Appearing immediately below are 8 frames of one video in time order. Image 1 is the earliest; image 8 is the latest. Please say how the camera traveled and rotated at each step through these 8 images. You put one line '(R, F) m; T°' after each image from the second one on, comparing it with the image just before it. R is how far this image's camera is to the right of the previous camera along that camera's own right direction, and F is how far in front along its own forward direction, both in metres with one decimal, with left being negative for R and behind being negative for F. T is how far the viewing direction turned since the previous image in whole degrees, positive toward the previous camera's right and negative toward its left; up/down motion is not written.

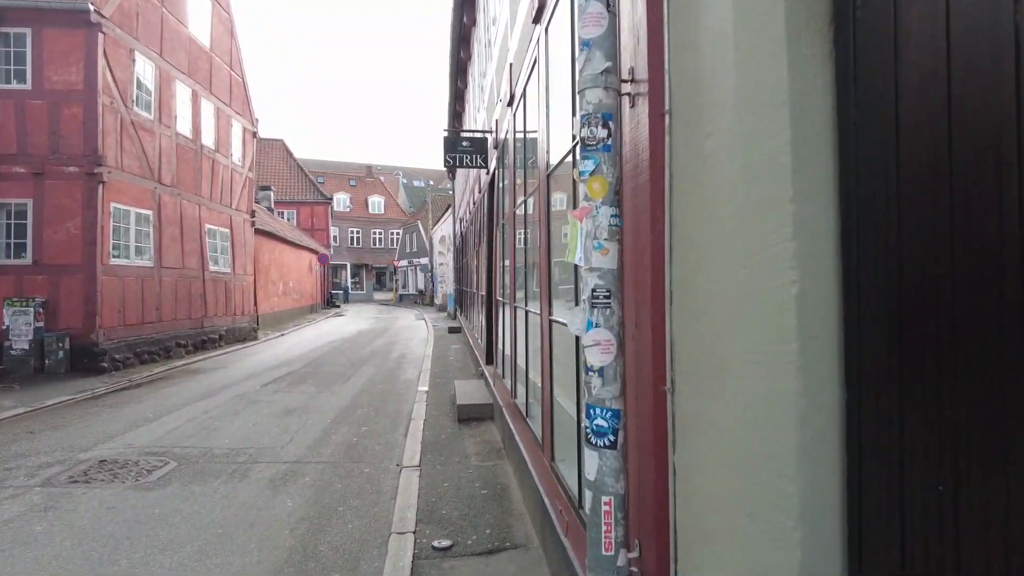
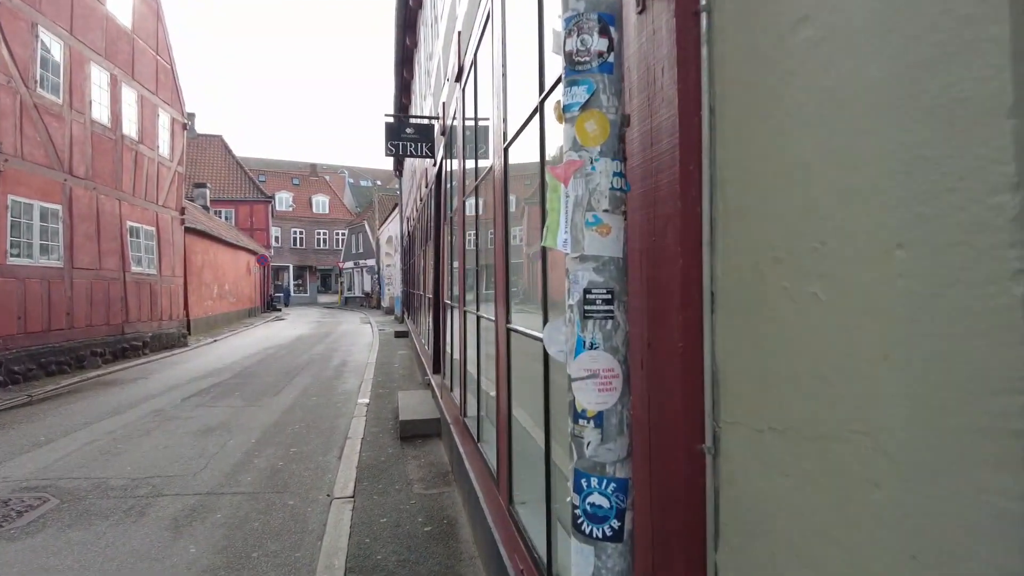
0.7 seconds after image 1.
(0.0, +0.9) m; +4°
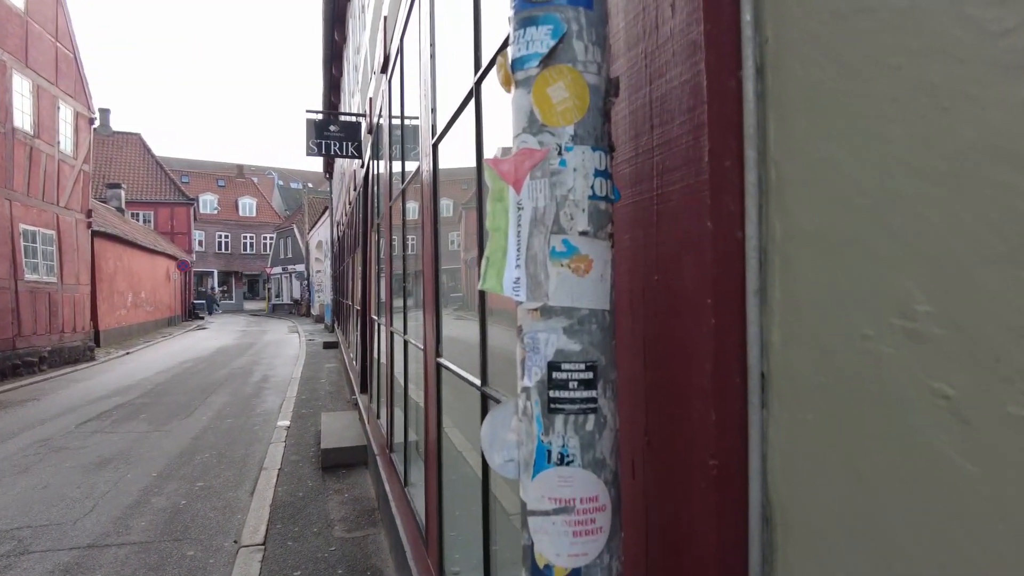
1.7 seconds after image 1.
(0.0, +0.6) m; +6°
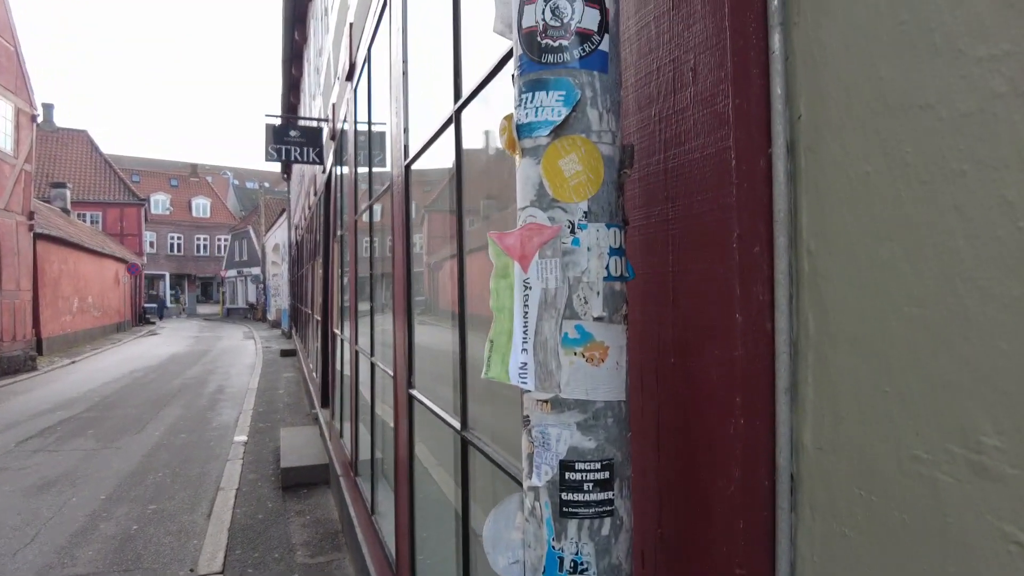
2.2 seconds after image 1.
(-0.1, +0.1) m; +3°
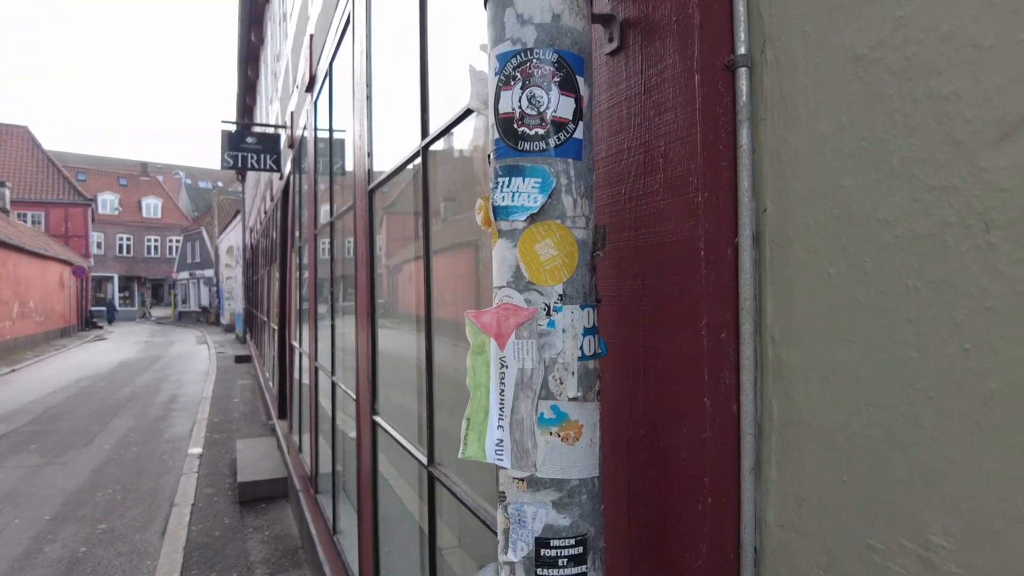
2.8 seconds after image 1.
(0.0, 0.0) m; +4°
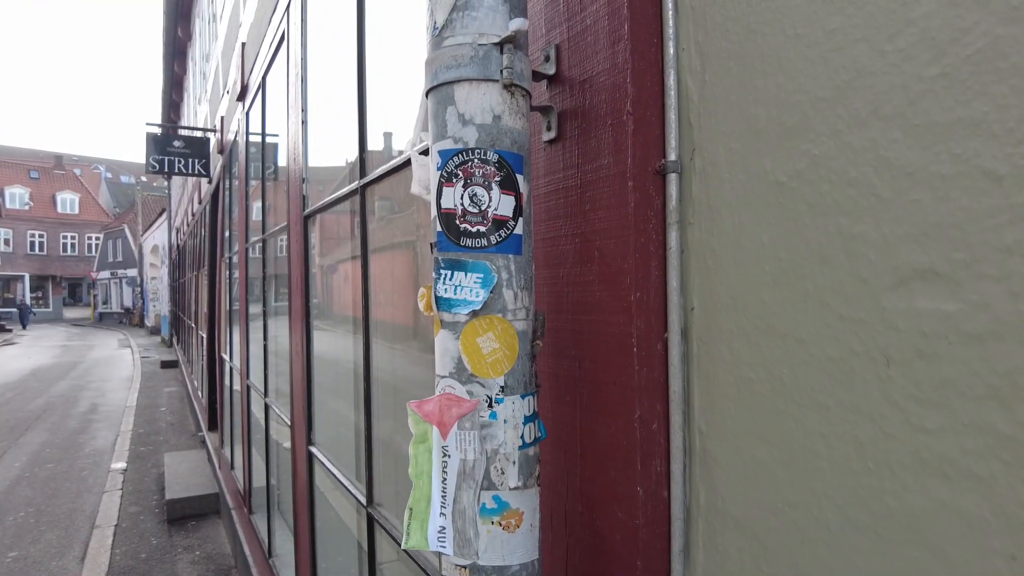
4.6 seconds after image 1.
(0.0, 0.0) m; +5°
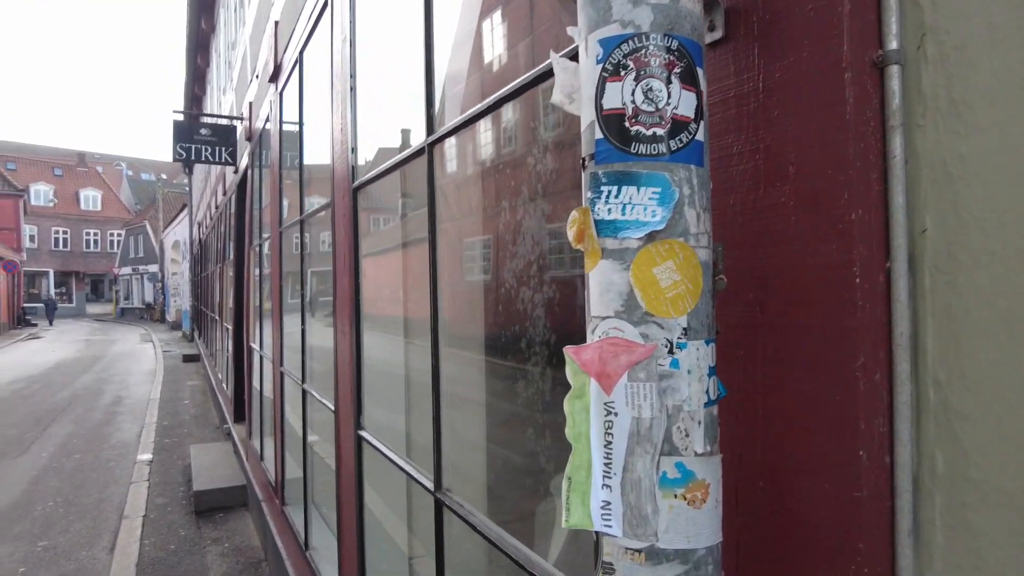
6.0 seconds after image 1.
(-0.2, +0.2) m; -1°
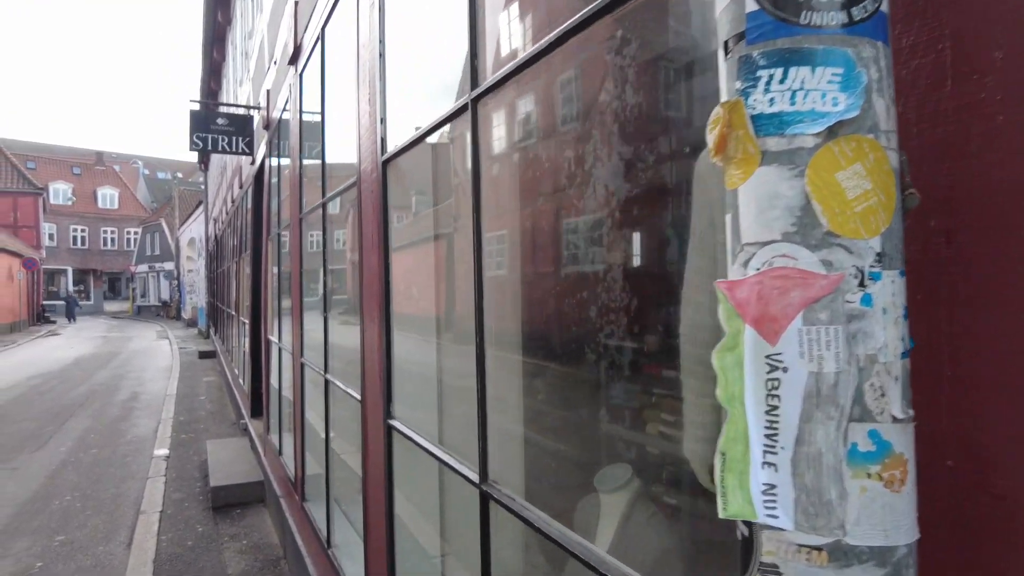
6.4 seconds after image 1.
(-0.1, +0.2) m; -1°
